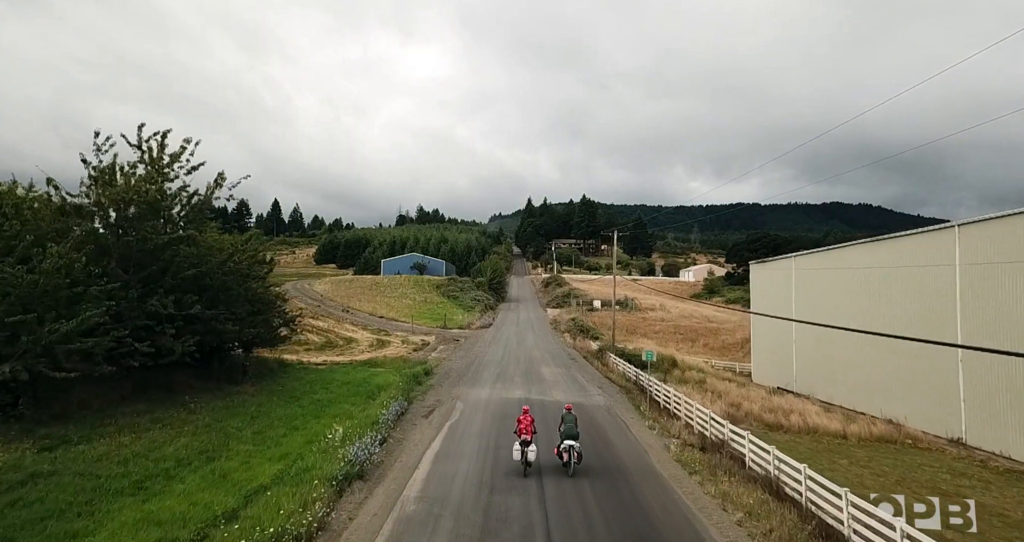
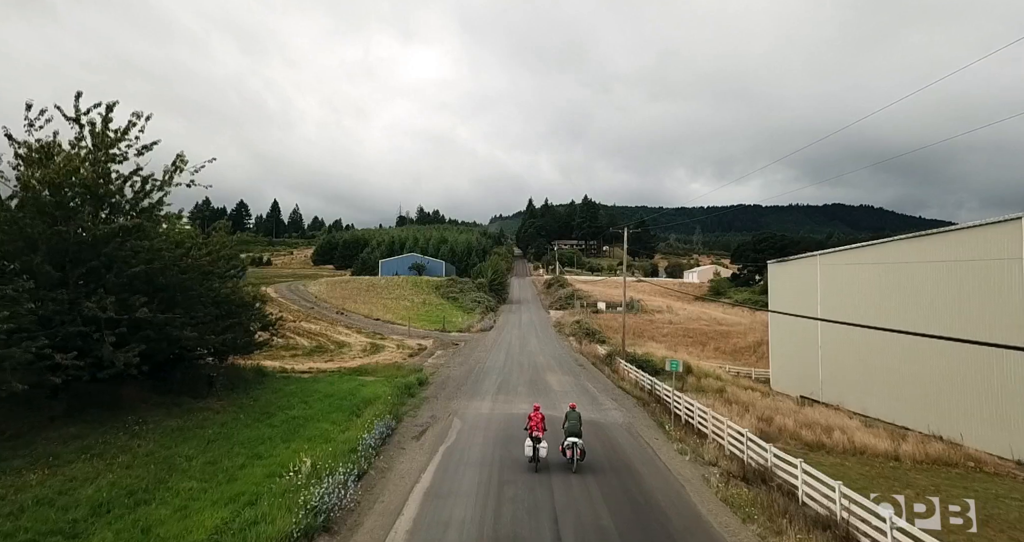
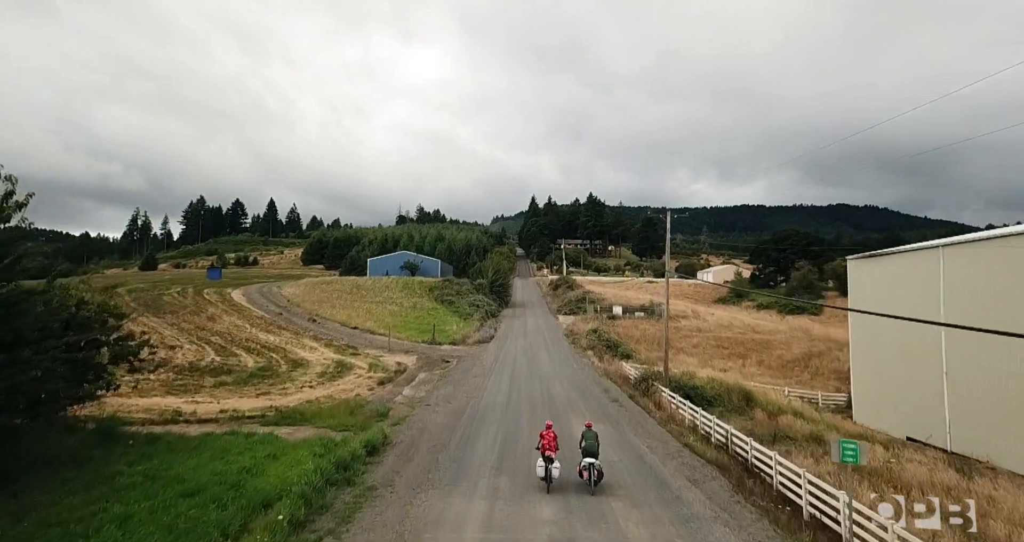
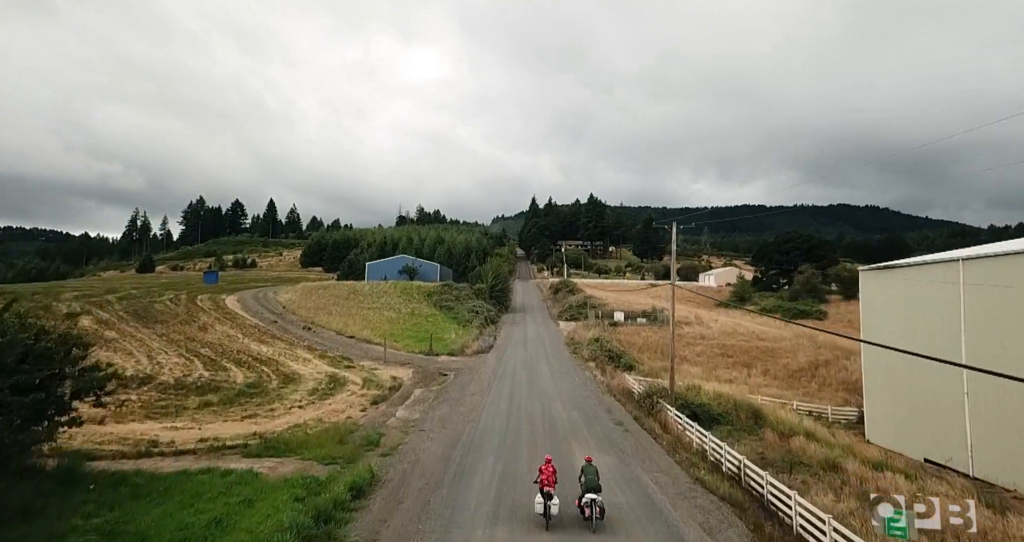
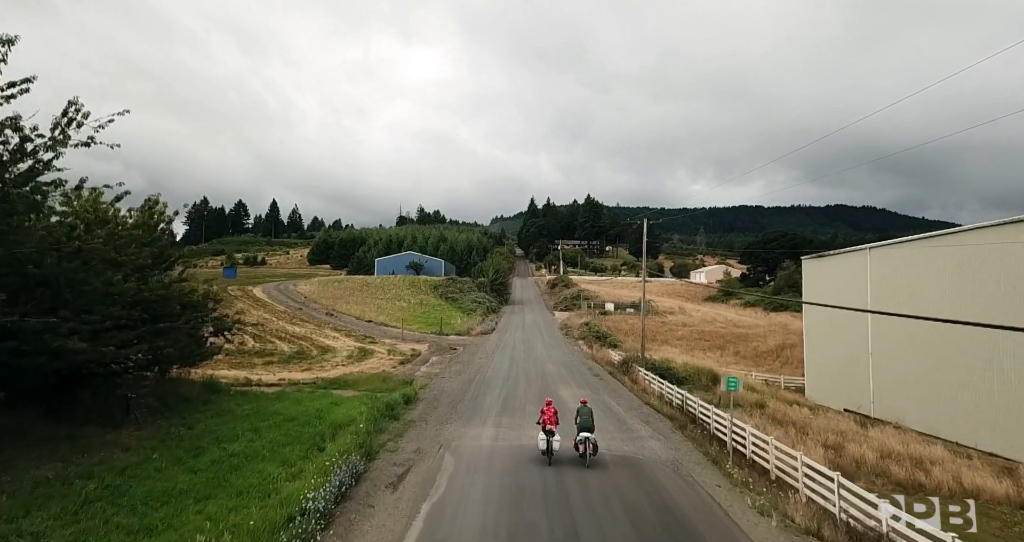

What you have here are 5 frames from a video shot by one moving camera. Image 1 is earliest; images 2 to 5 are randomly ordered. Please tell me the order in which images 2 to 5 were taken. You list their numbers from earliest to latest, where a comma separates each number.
2, 5, 3, 4
